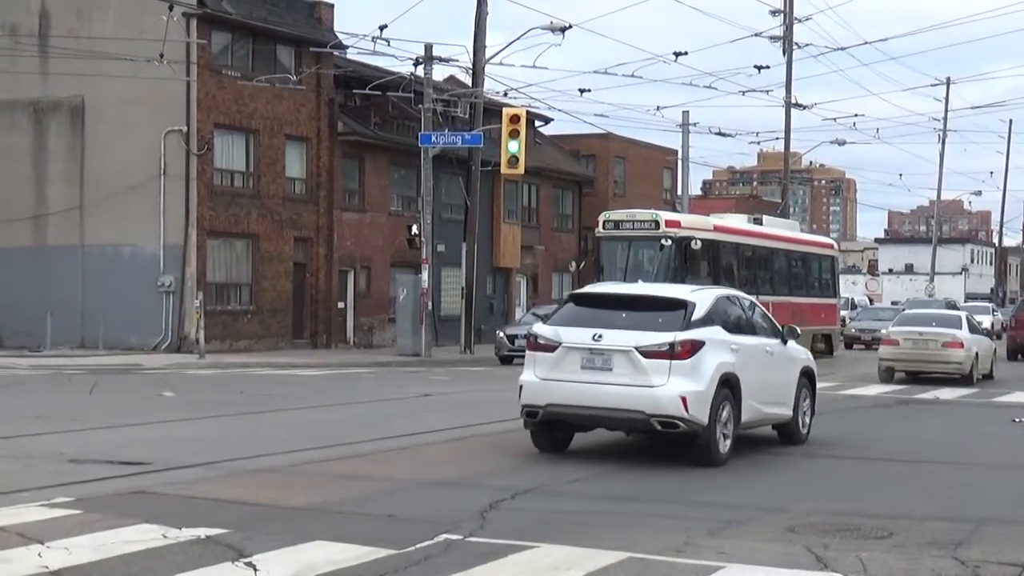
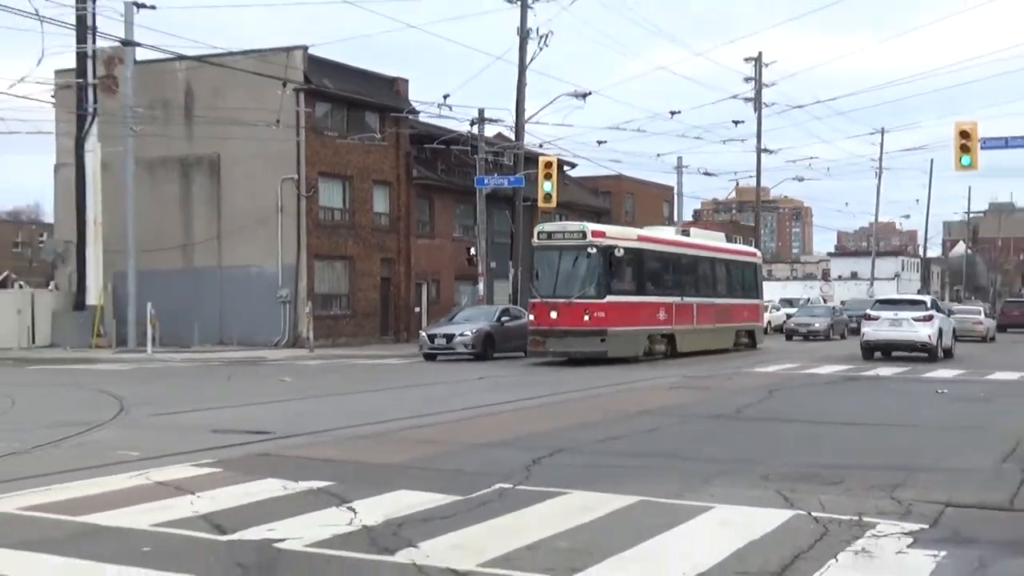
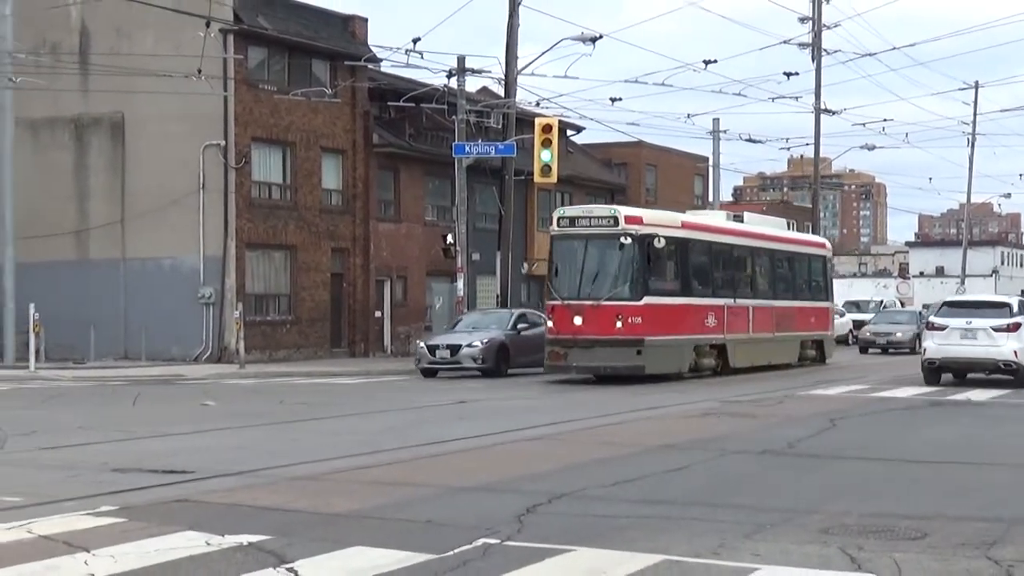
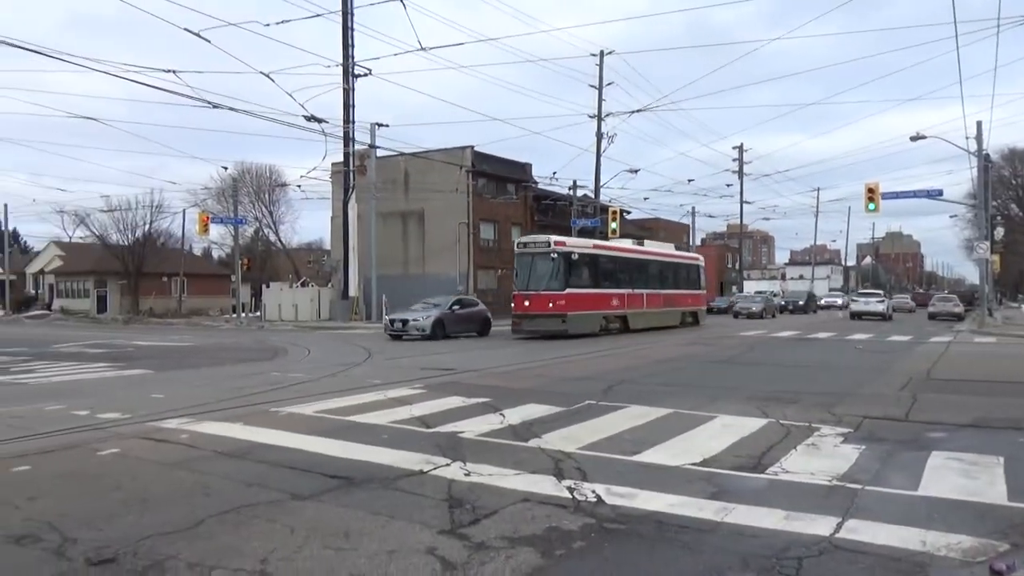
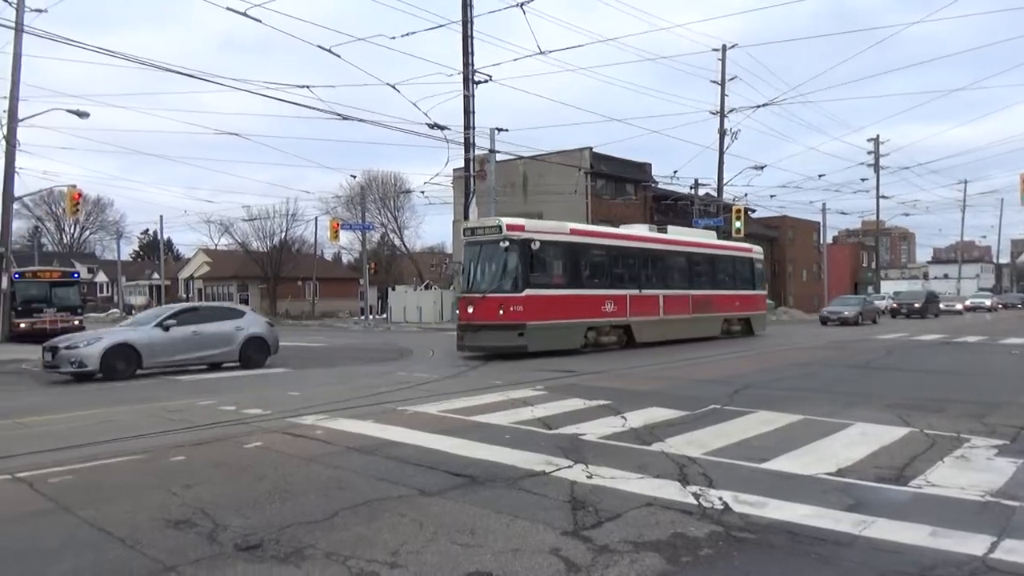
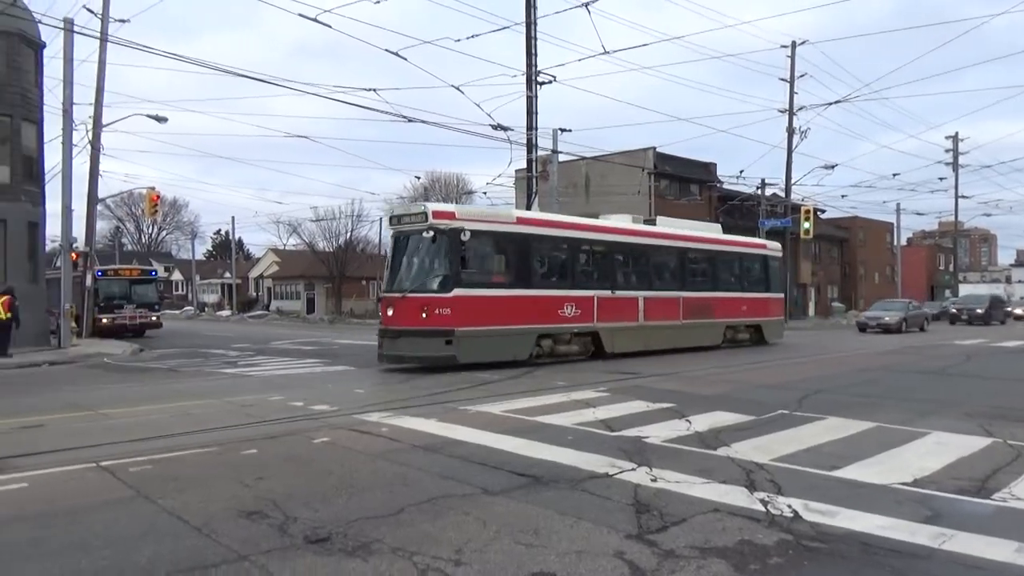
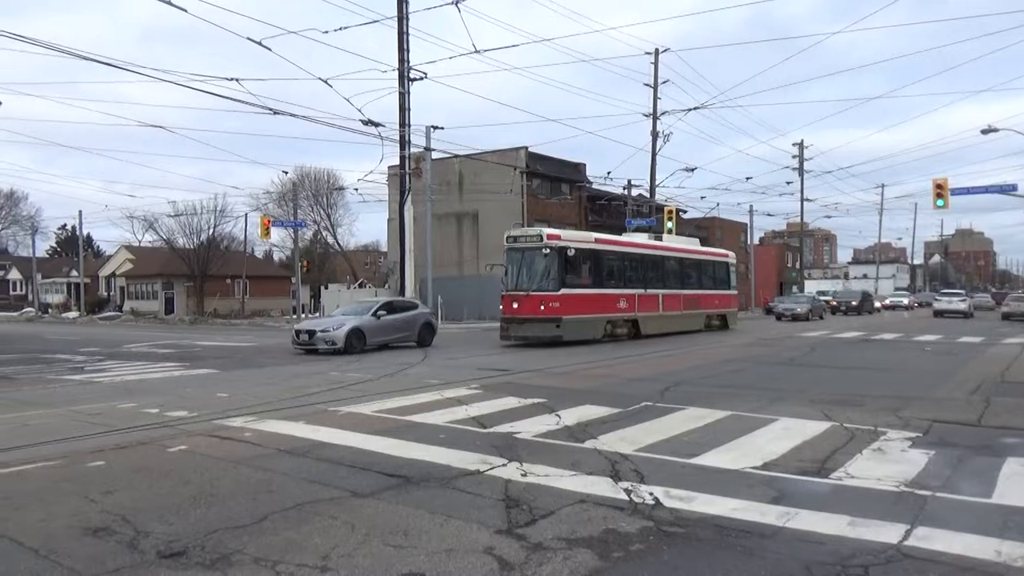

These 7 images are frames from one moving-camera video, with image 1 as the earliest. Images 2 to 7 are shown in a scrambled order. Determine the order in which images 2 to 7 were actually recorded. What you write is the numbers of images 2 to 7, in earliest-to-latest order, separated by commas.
3, 2, 4, 7, 5, 6
